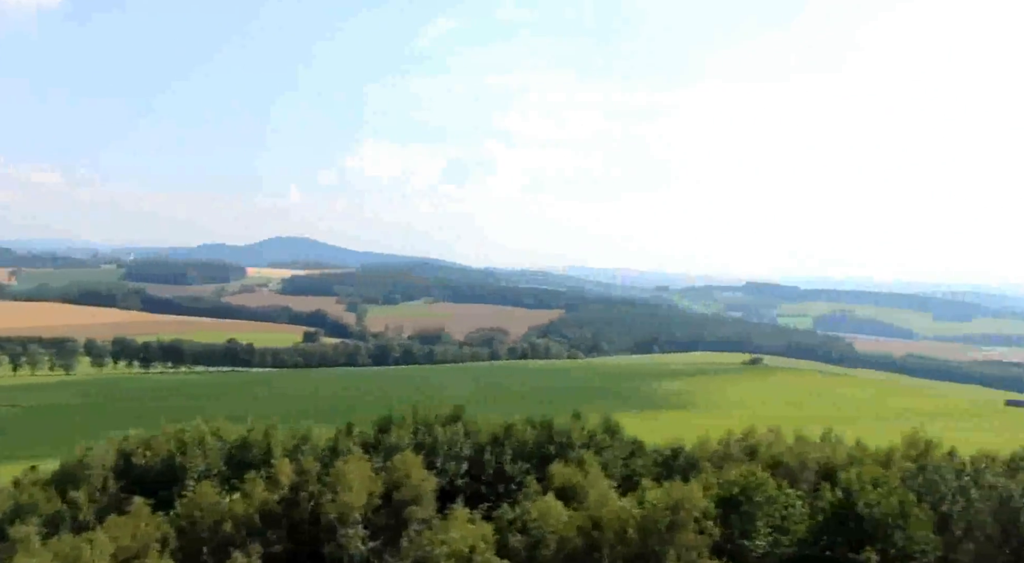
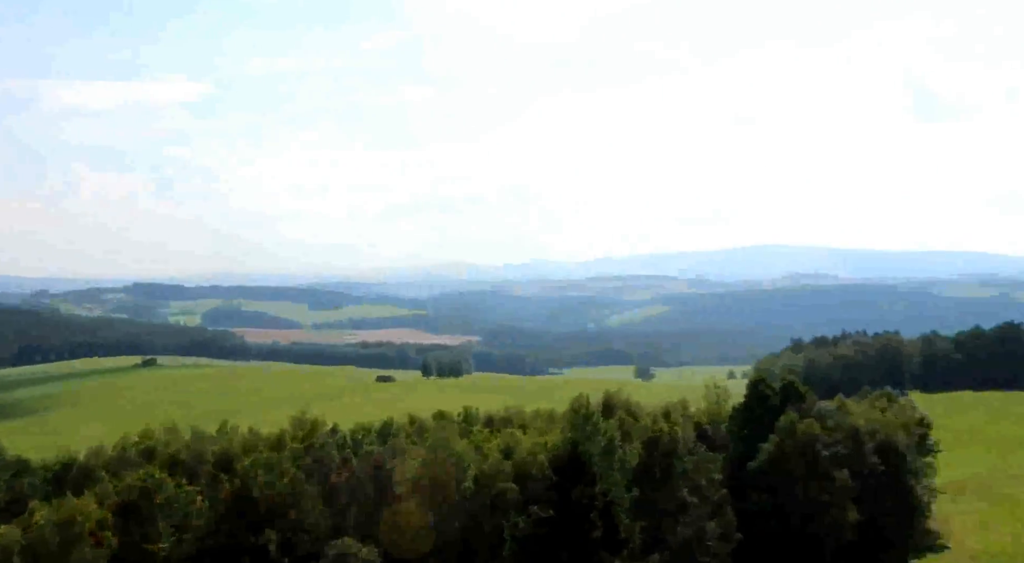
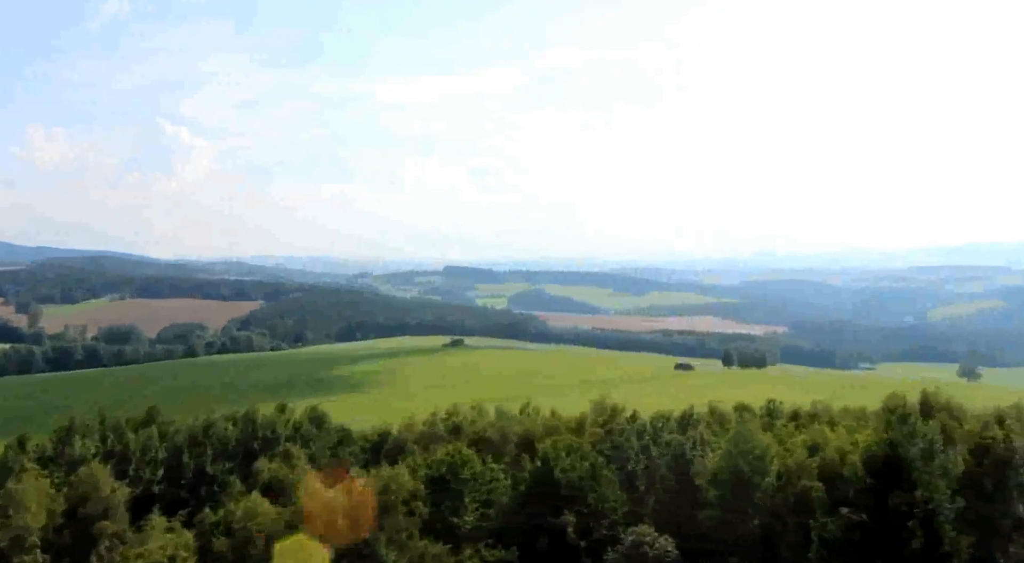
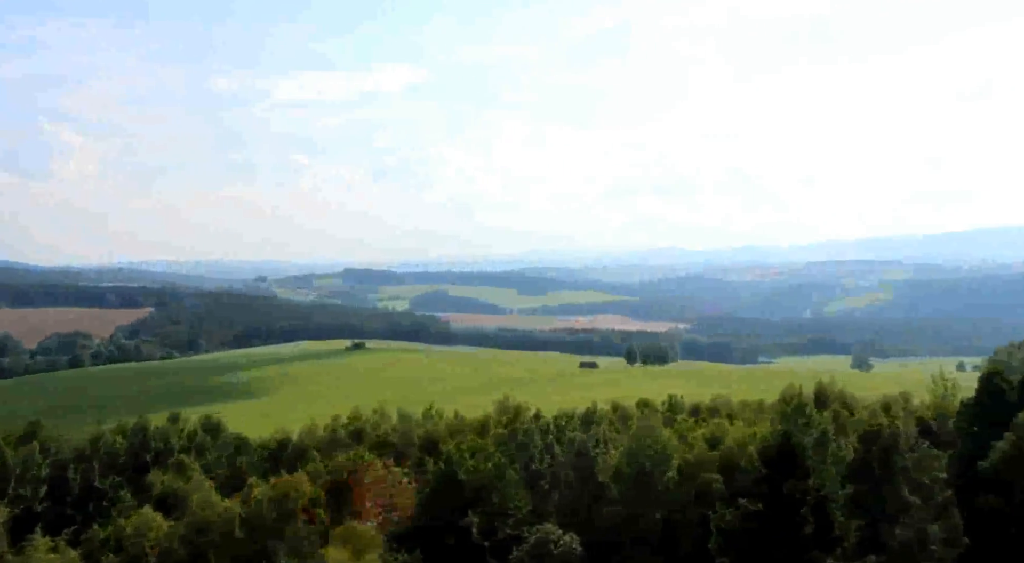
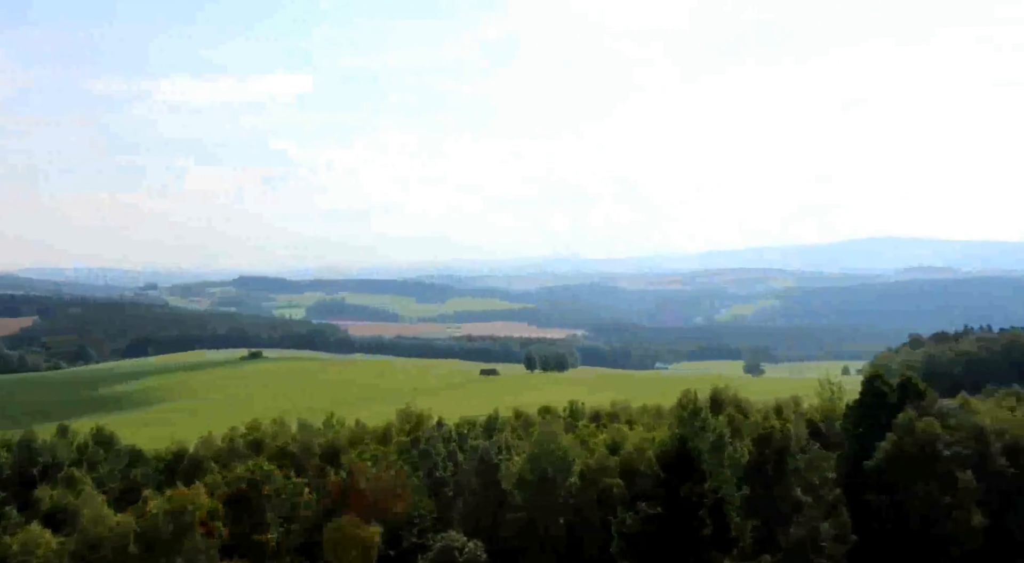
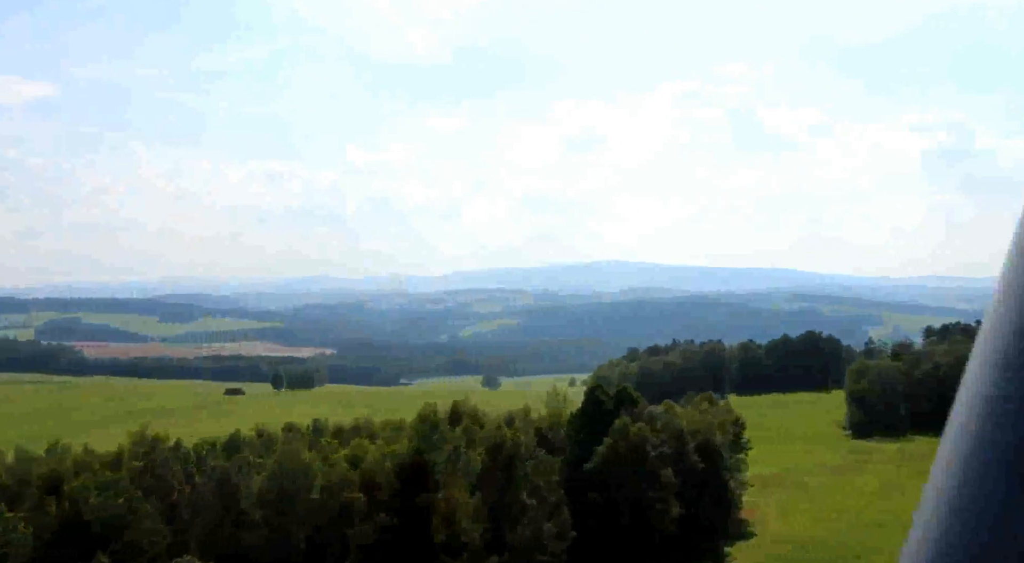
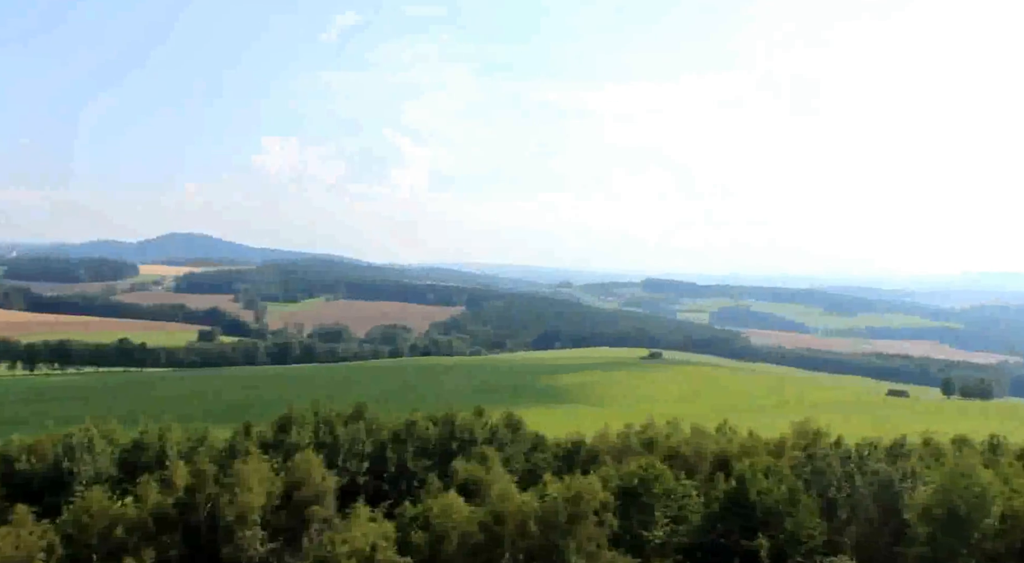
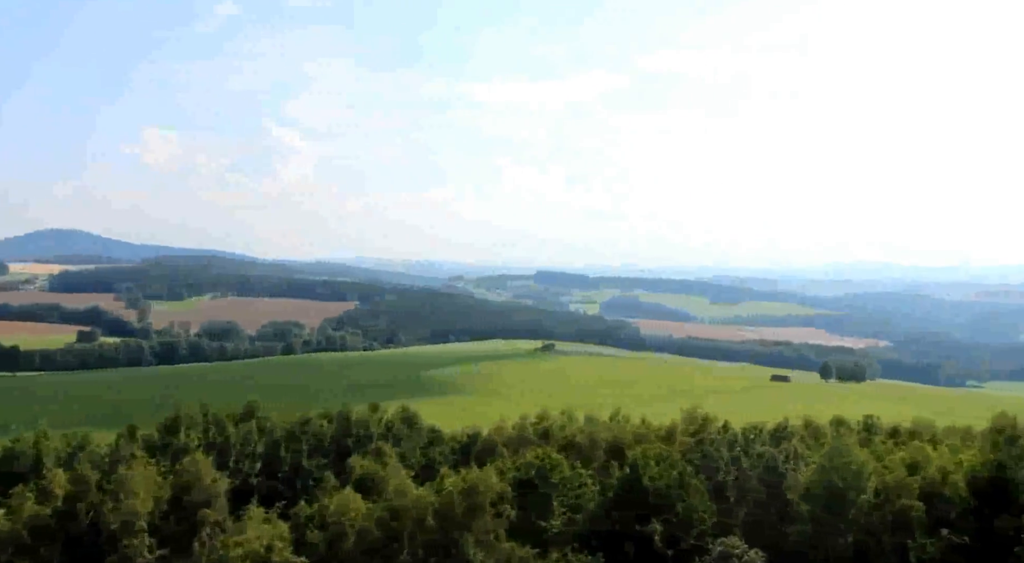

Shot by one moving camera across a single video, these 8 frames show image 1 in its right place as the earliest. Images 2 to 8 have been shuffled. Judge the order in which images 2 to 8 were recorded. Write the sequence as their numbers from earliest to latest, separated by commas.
7, 8, 3, 4, 5, 2, 6
